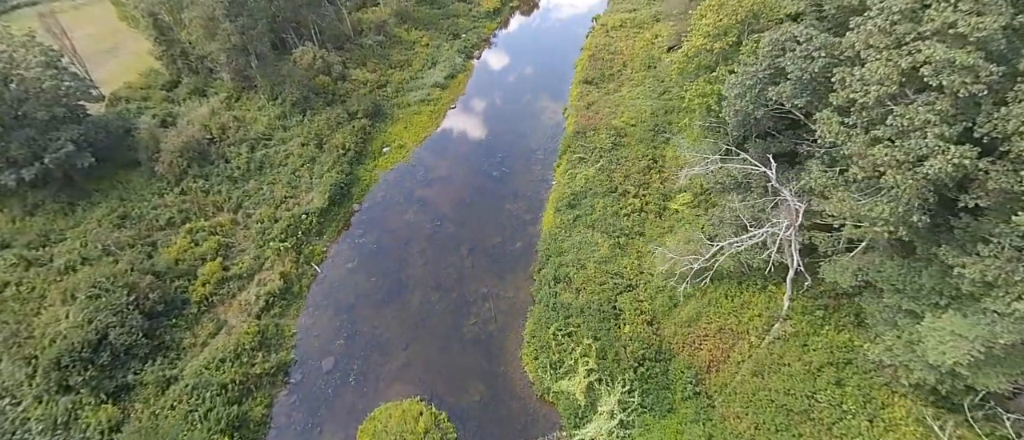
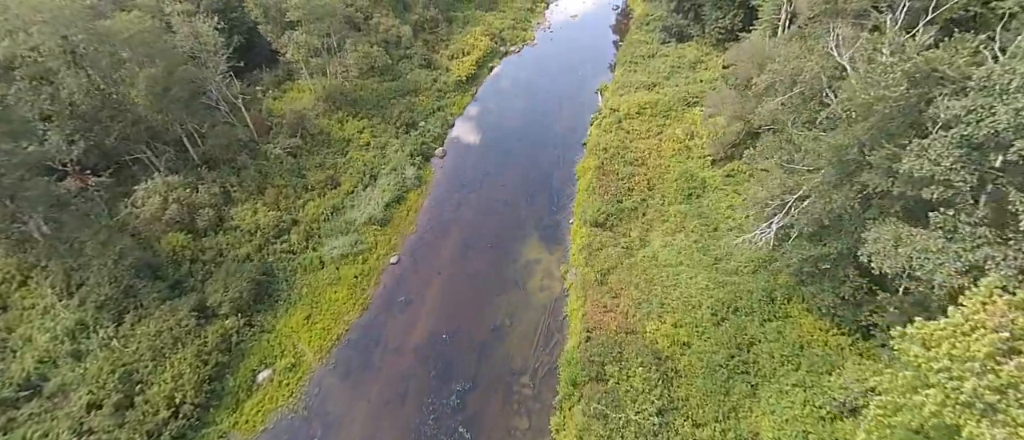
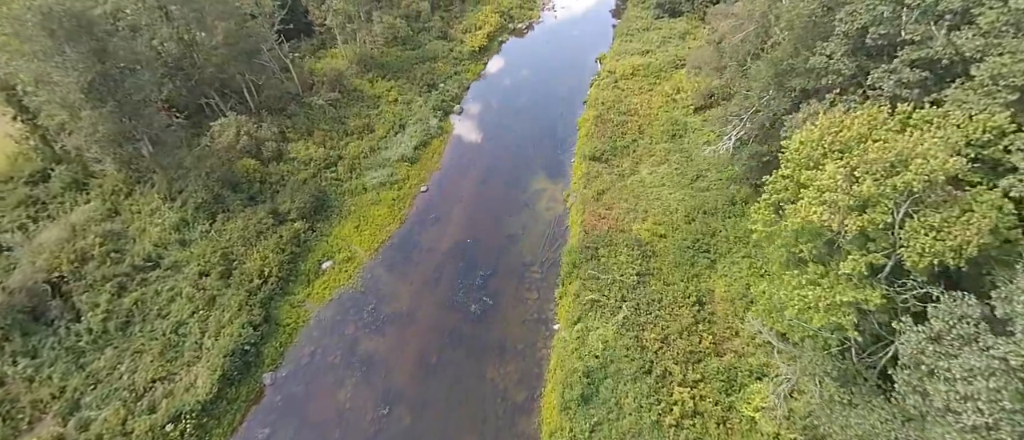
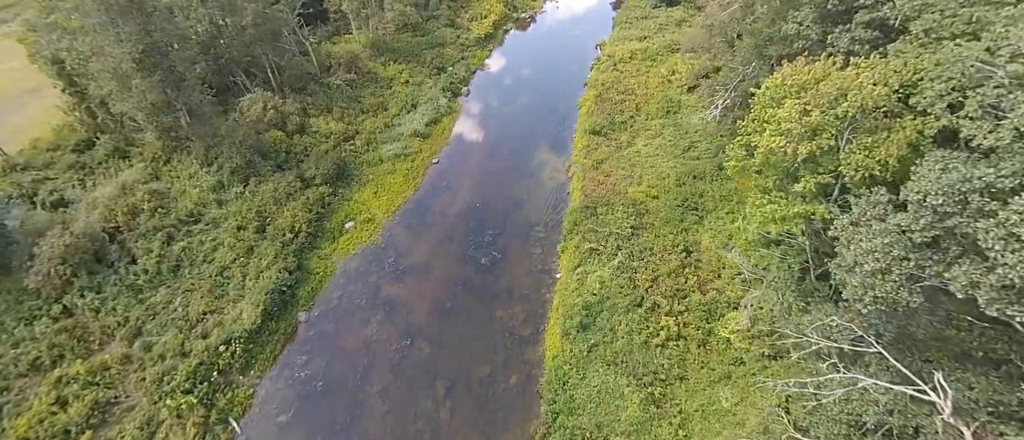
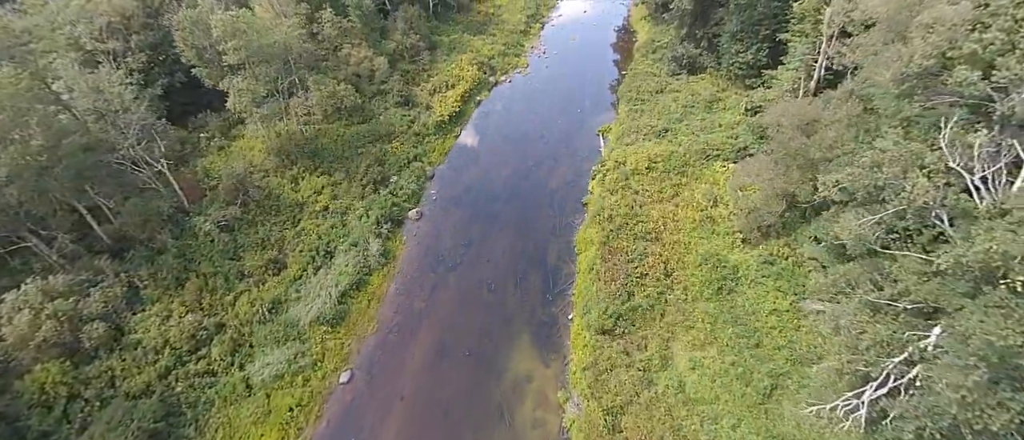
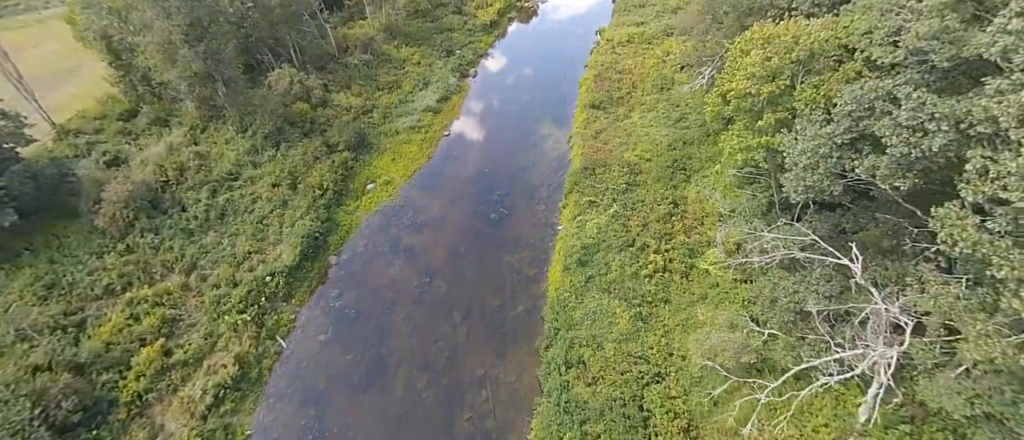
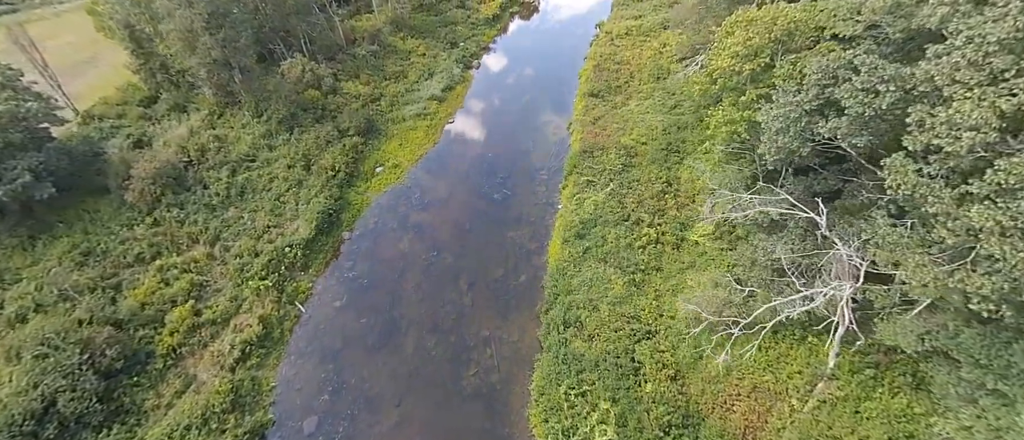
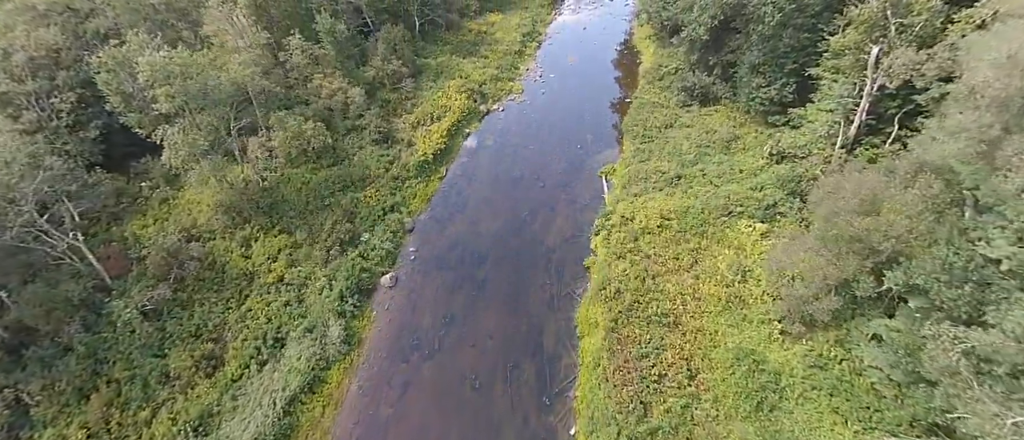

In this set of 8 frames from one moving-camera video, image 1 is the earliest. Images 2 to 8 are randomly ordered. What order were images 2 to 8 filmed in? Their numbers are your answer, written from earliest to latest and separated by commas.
7, 6, 4, 3, 2, 5, 8
